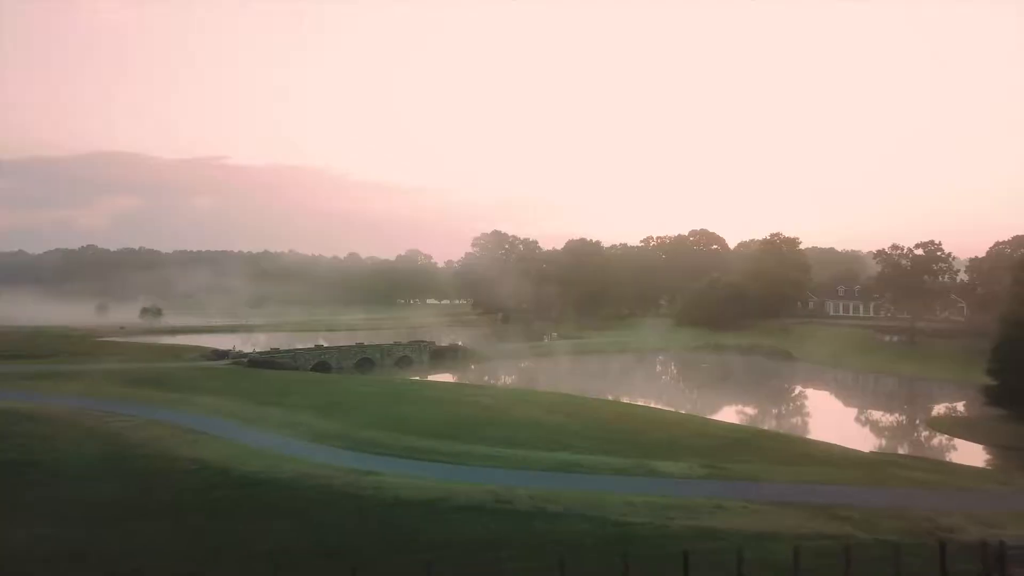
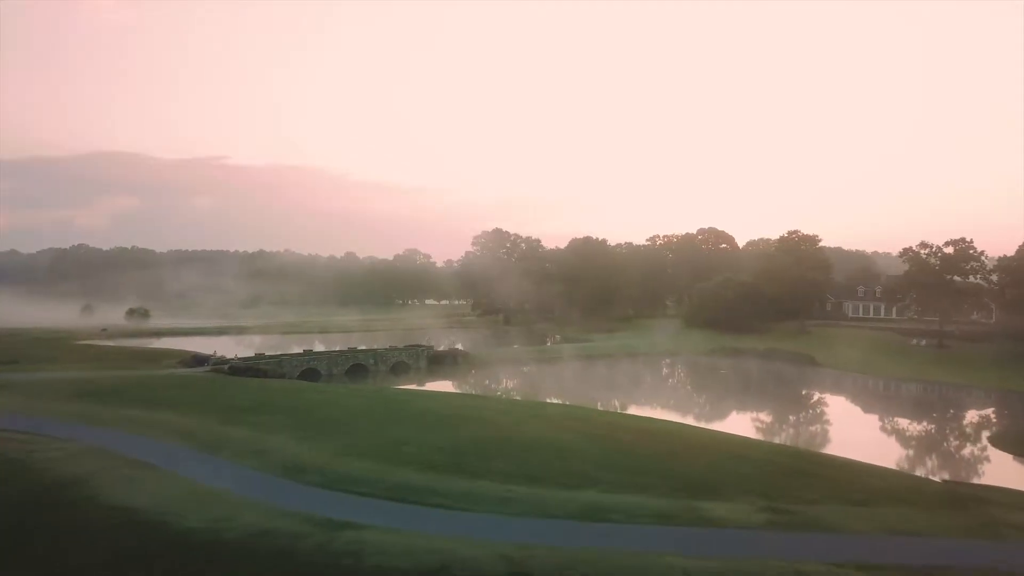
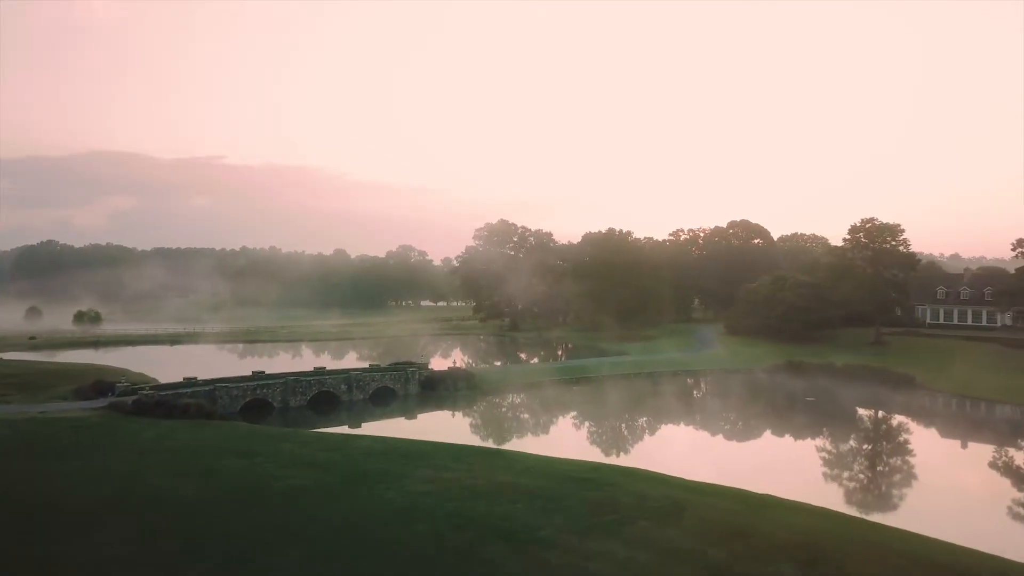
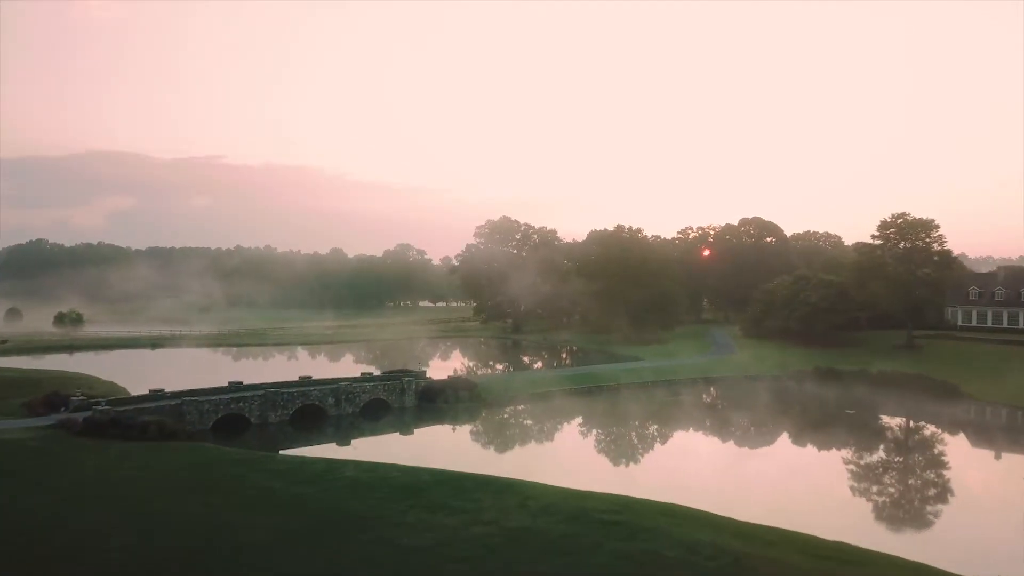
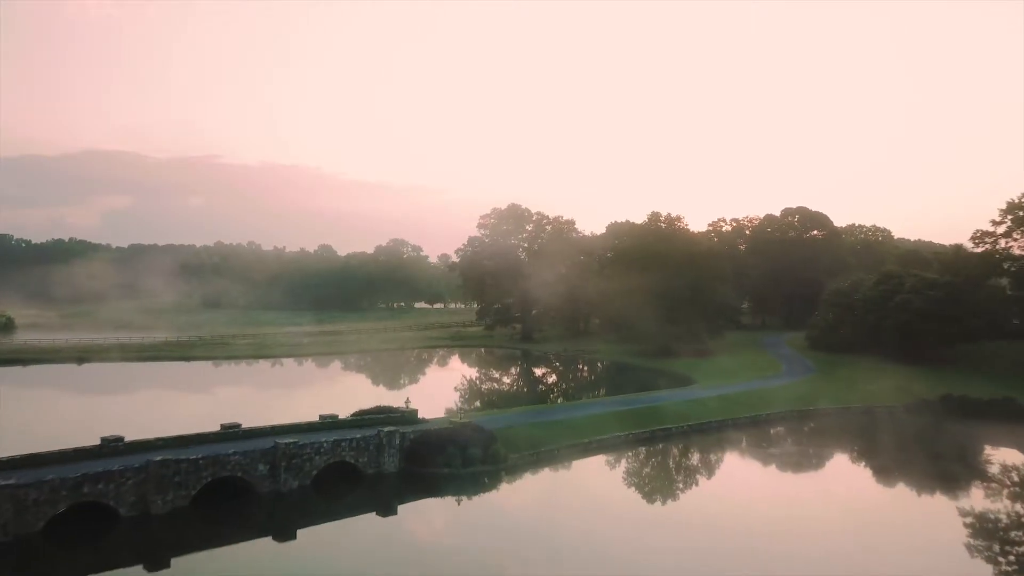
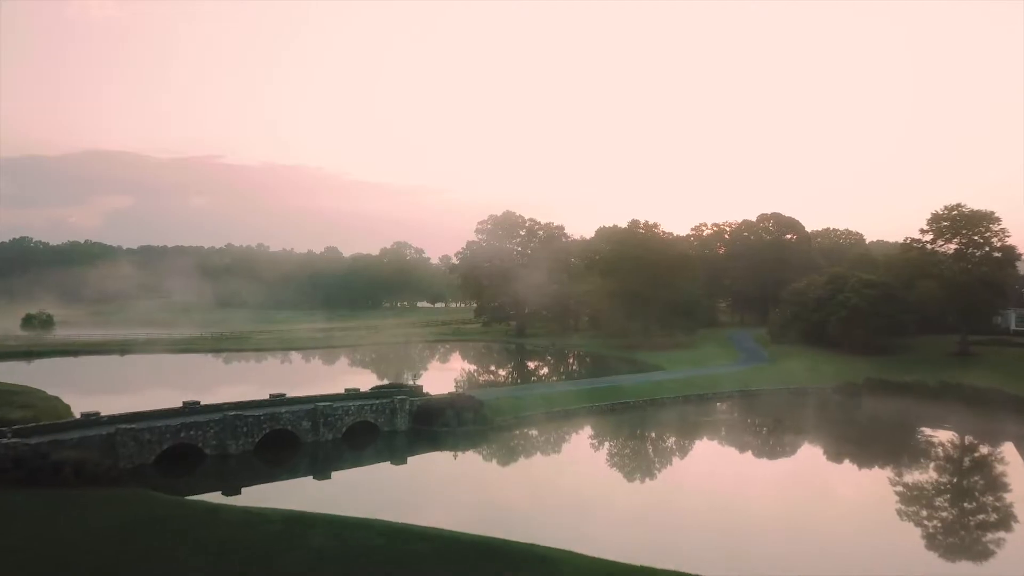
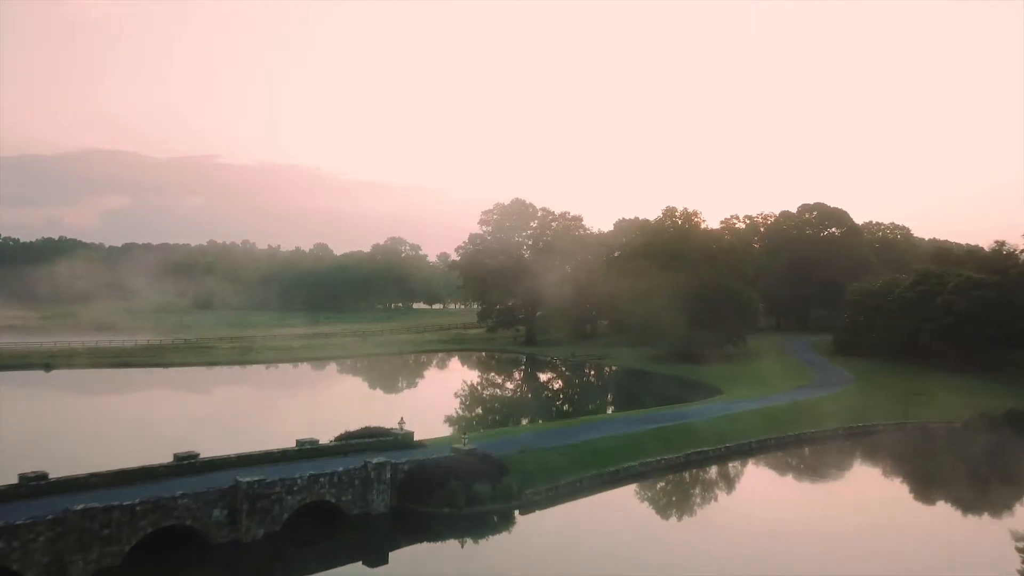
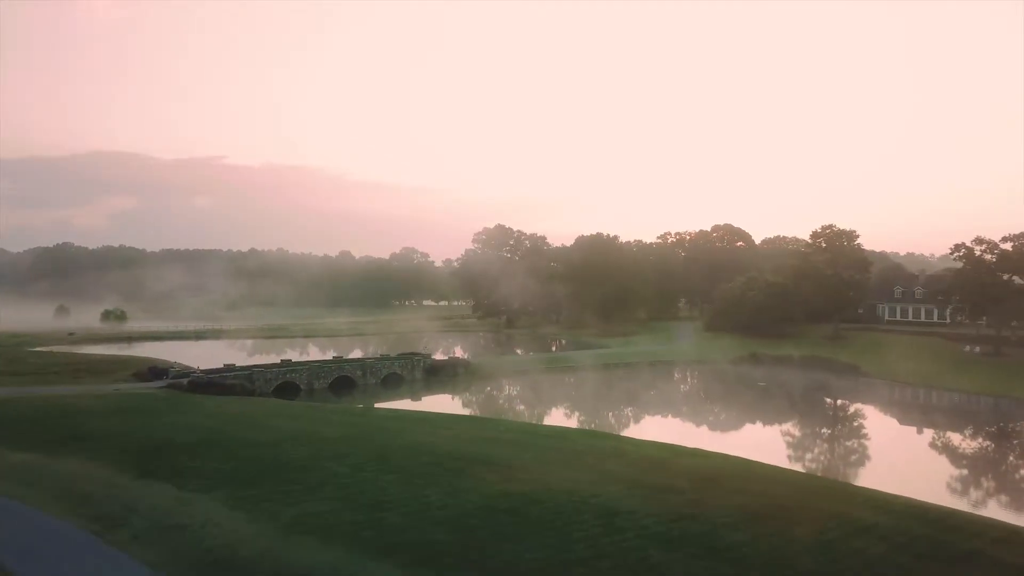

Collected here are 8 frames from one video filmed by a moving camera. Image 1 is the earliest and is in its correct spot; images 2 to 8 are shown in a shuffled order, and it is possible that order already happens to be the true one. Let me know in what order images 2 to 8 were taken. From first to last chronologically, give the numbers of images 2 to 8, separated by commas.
2, 8, 3, 4, 6, 5, 7
